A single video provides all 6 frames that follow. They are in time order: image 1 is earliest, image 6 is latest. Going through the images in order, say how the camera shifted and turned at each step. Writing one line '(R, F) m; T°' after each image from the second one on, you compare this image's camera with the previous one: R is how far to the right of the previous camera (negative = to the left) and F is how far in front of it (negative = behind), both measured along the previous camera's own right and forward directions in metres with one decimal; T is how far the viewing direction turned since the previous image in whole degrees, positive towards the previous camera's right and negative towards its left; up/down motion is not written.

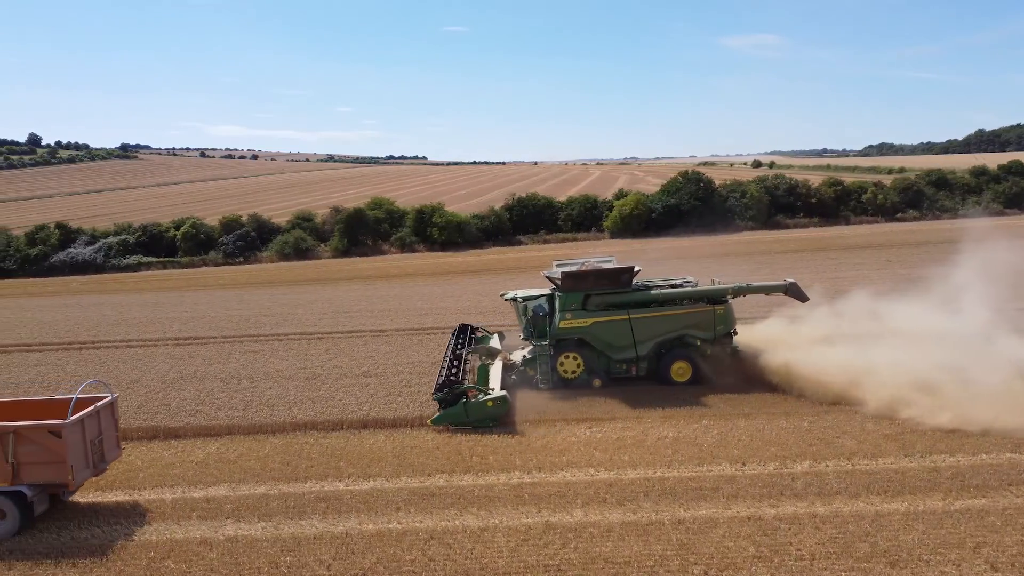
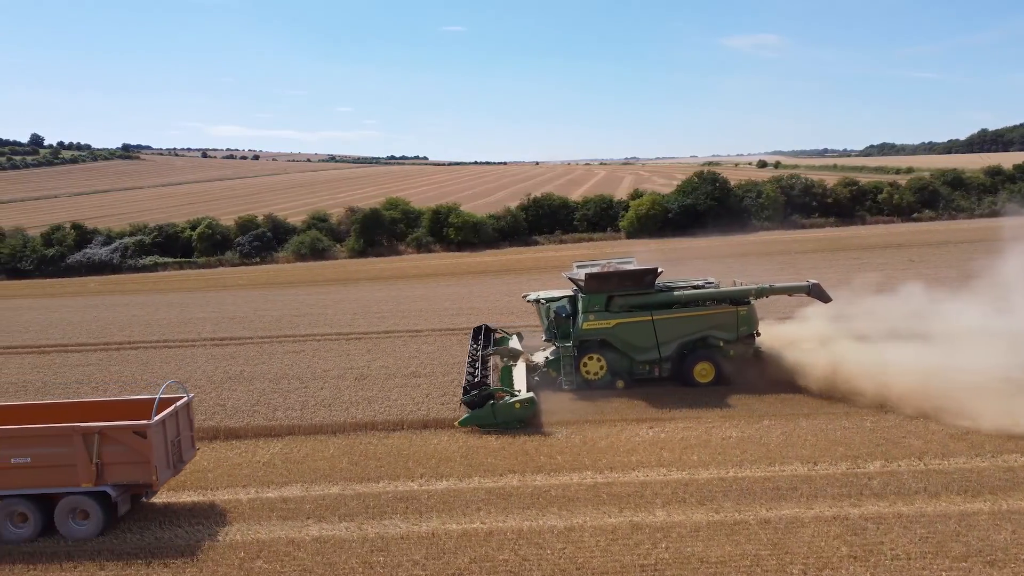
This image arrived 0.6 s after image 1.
(-0.9, 0.0) m; 0°
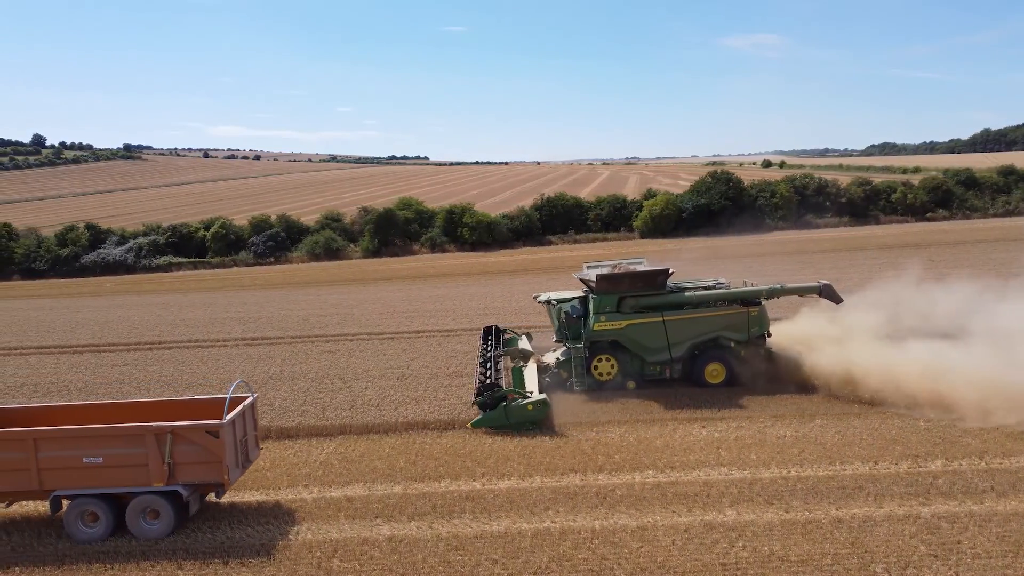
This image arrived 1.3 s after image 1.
(-0.7, 0.0) m; 0°
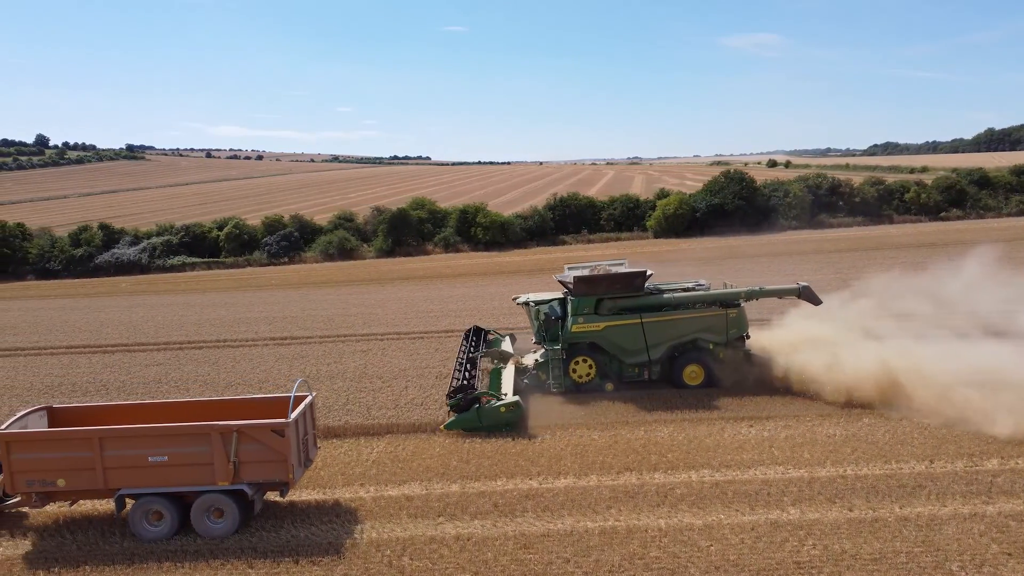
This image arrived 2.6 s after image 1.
(-0.6, 0.0) m; 0°
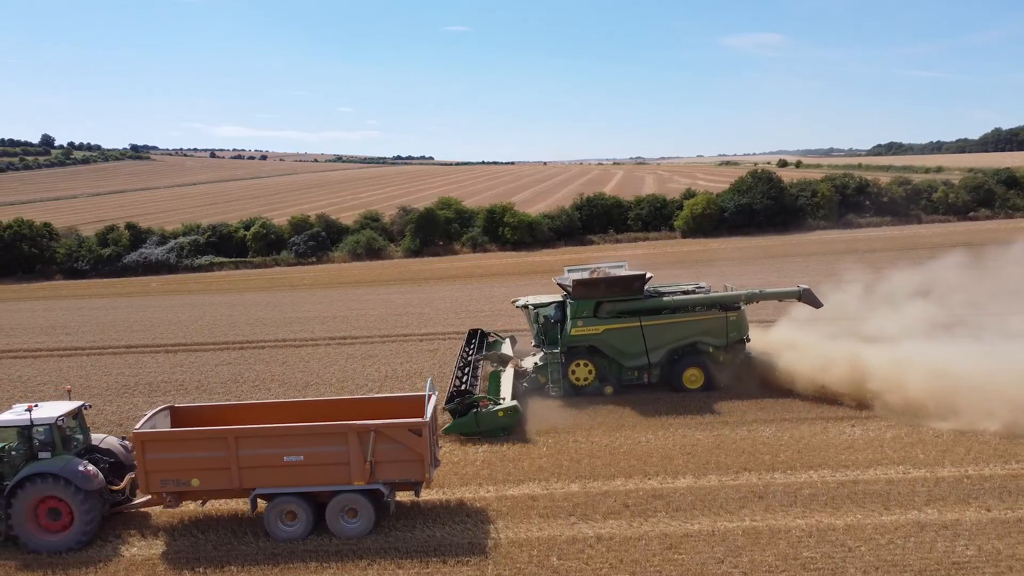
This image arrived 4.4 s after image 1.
(-1.4, 0.0) m; 0°
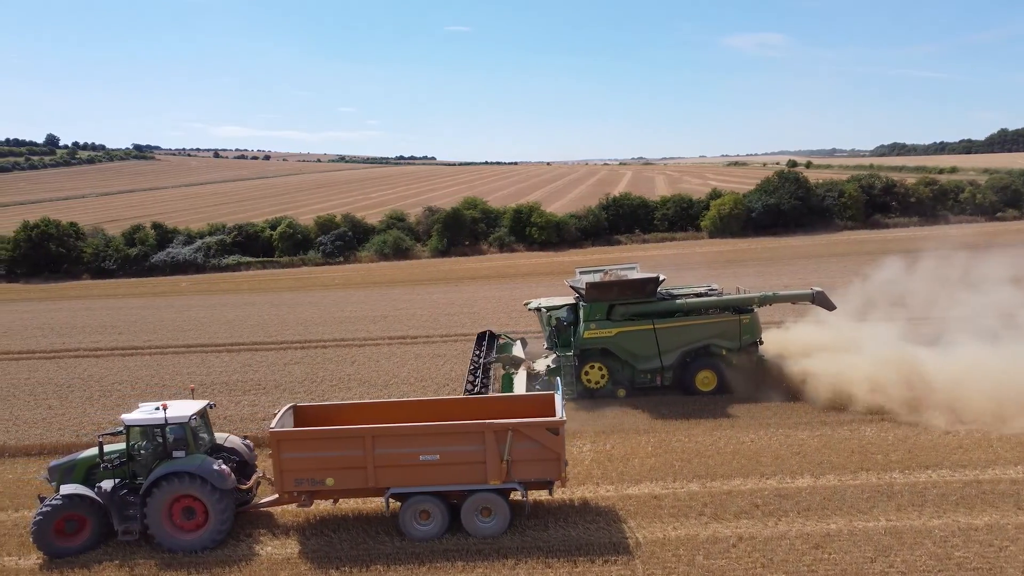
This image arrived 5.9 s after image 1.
(-1.4, 0.0) m; 0°
